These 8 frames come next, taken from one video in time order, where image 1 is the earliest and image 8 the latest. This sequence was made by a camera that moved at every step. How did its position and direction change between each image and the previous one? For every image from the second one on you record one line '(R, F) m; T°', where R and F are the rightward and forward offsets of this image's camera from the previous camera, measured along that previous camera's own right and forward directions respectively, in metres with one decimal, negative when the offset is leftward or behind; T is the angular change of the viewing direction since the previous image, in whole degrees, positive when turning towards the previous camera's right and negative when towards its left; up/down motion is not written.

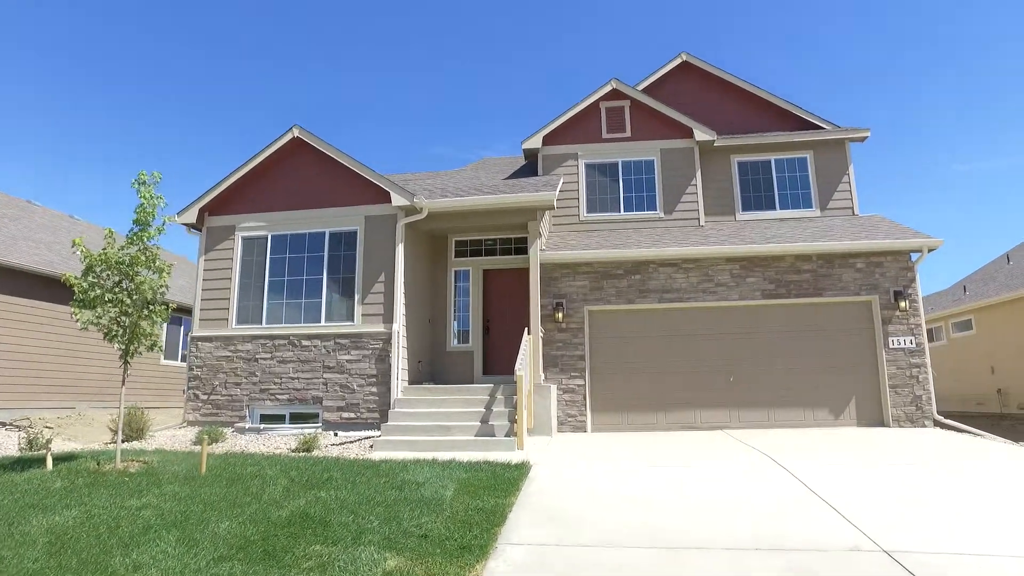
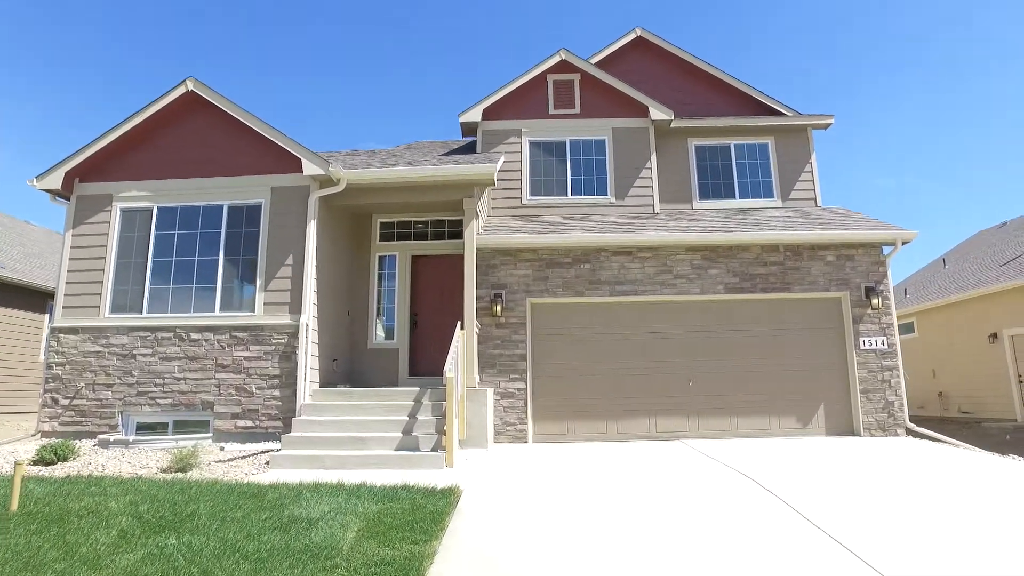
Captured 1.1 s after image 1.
(+0.1, +1.3) m; +5°
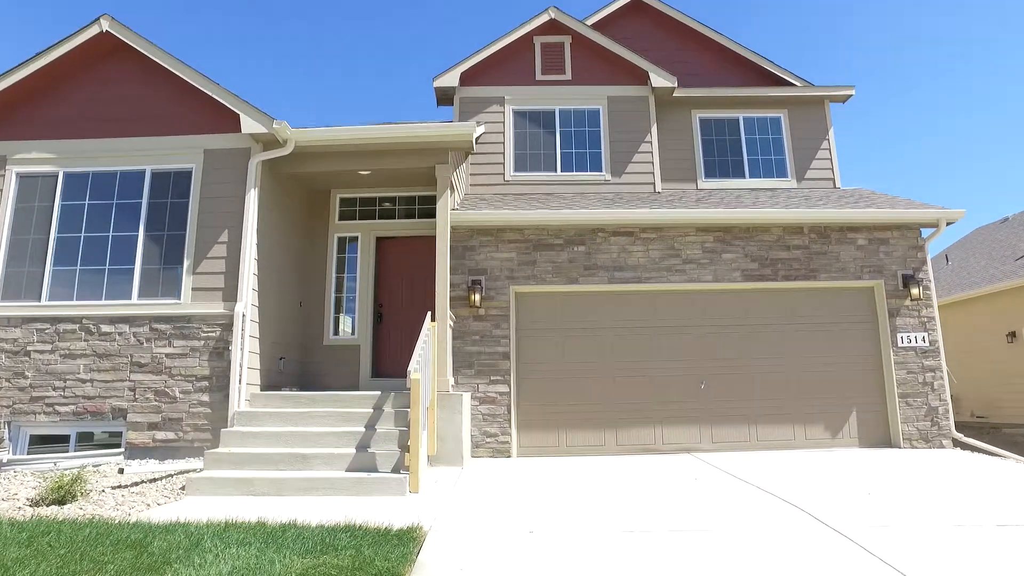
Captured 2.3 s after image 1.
(0.0, +1.4) m; +2°
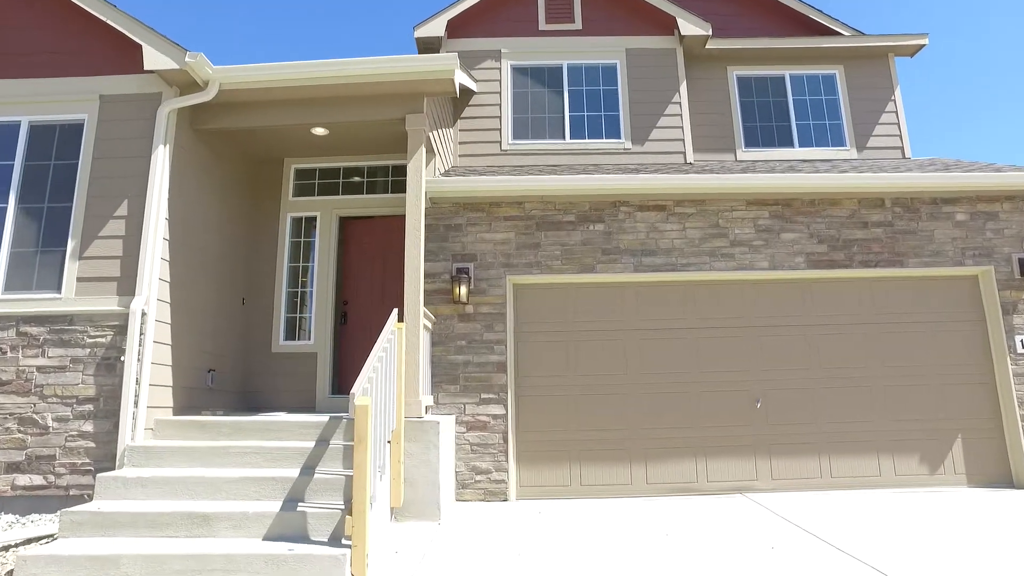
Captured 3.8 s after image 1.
(+0.1, +1.8) m; 0°
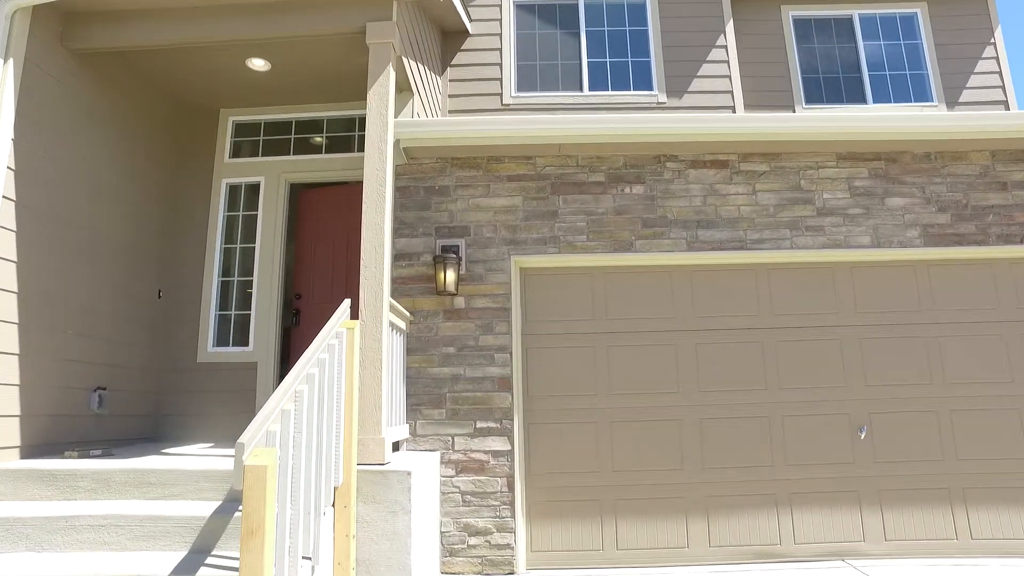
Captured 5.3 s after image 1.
(-0.1, +1.7) m; 0°
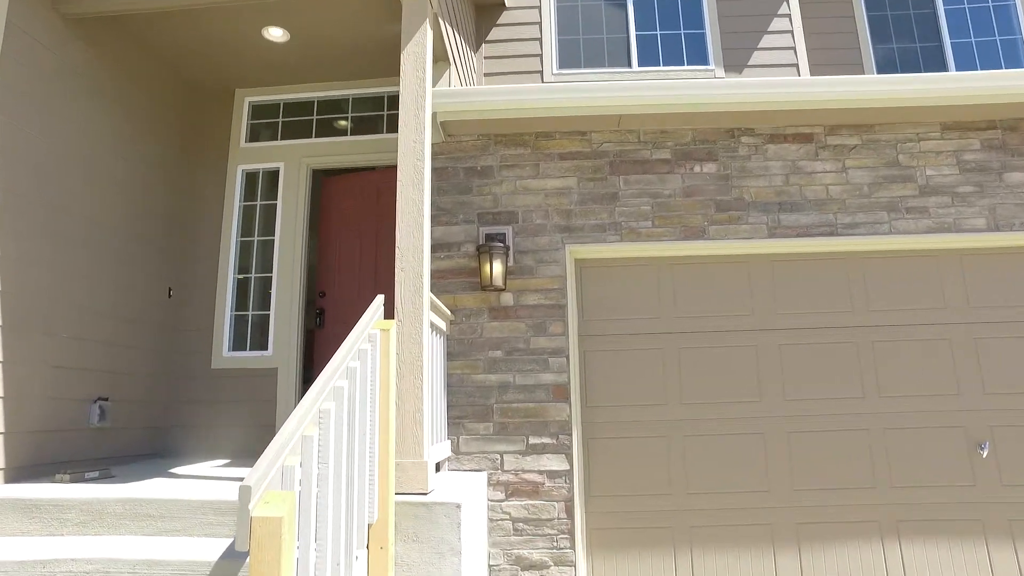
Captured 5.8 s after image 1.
(-0.2, +0.6) m; -2°
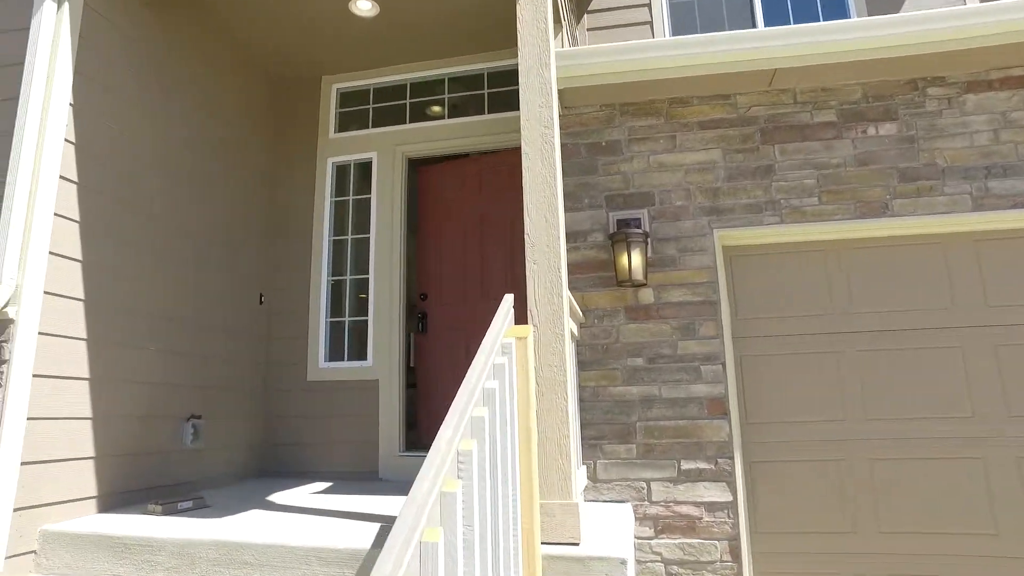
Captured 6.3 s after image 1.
(-0.3, +0.5) m; -6°
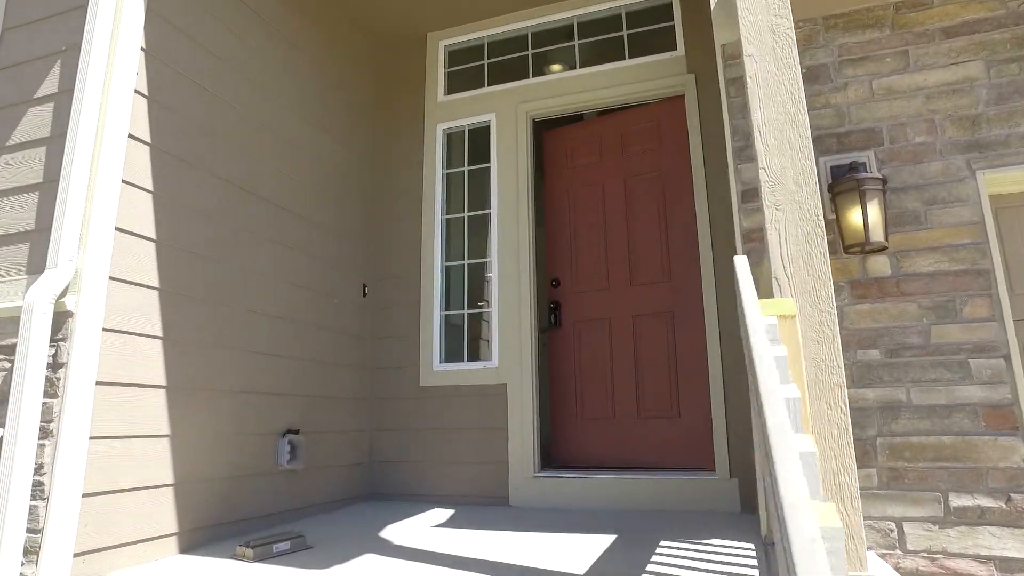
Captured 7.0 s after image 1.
(-0.3, +0.7) m; -7°
